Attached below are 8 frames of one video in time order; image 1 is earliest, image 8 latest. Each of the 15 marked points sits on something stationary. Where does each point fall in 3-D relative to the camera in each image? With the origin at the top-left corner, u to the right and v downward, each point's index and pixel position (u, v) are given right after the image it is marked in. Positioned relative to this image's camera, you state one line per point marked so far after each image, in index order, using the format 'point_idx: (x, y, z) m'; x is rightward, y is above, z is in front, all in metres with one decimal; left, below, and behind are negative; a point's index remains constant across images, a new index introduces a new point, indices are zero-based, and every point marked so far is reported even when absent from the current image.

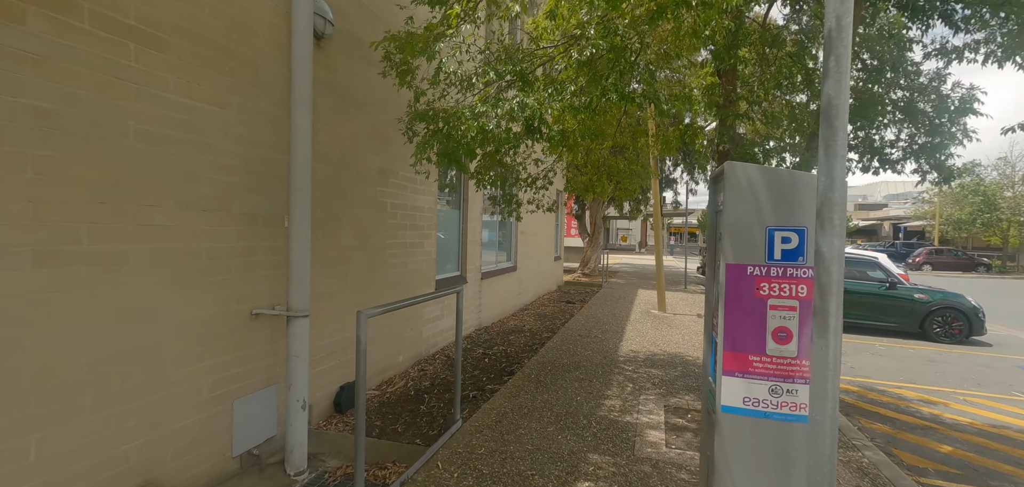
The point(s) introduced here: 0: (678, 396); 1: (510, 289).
0: (+1.6, -1.5, +4.3) m
1: (-0.1, -1.0, +9.2) m
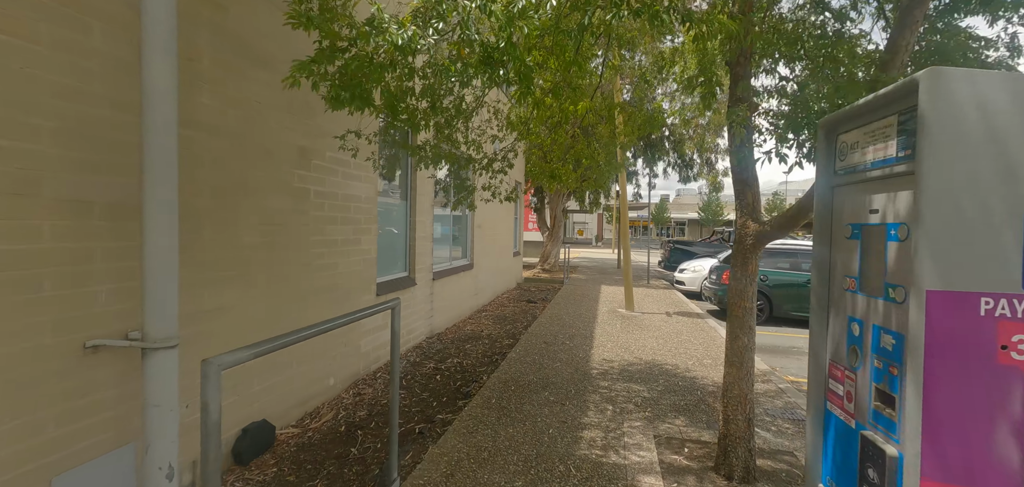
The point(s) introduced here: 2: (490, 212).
0: (+1.3, -1.4, +3.6) m
1: (-0.9, -0.9, +8.3) m
2: (-0.5, +0.7, +10.0) m
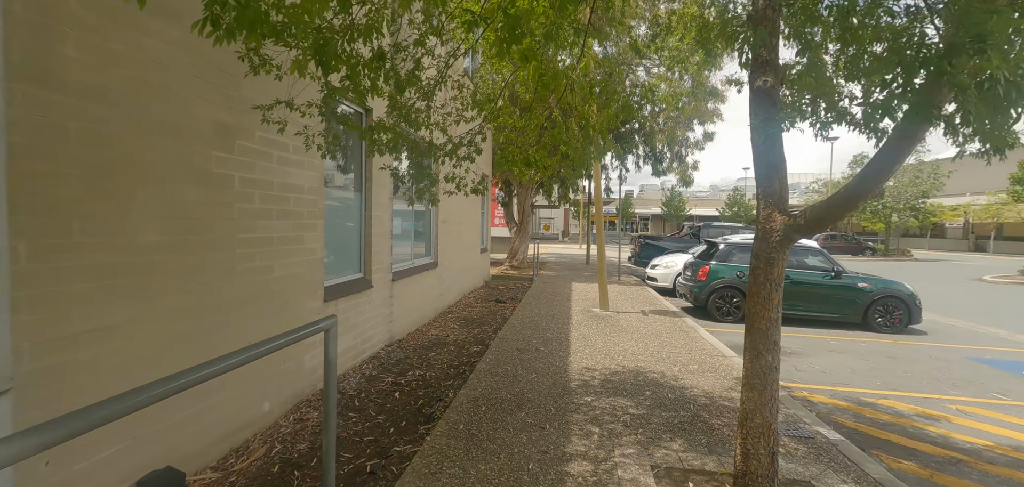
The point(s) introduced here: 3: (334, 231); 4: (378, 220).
0: (+1.1, -1.4, +3.1) m
1: (-1.4, -0.8, +7.7) m
2: (-1.2, +0.8, +9.4) m
3: (-2.0, +0.1, +5.0) m
4: (-1.7, +0.3, +5.7) m
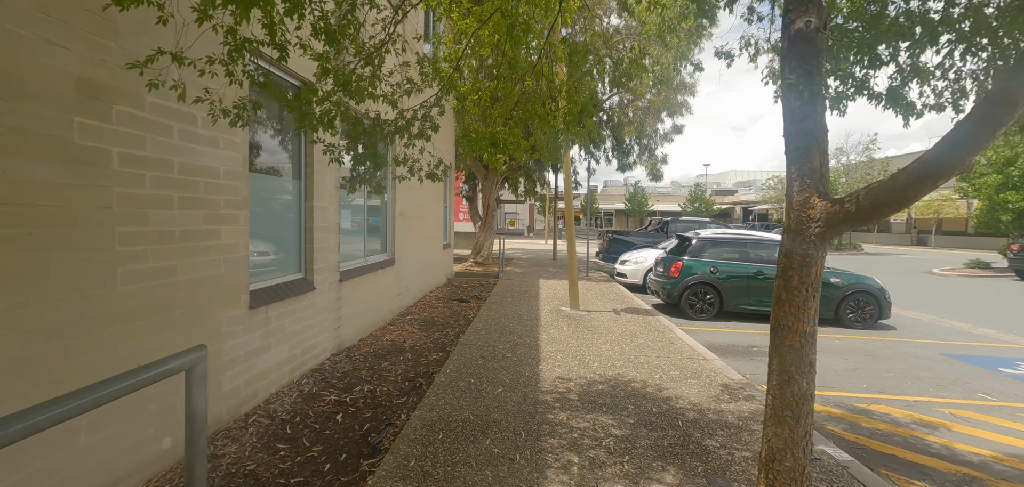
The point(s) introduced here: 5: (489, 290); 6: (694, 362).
0: (+0.8, -1.4, +2.6) m
1: (-2.0, -0.8, +7.0) m
2: (-1.9, +0.9, +8.7) m
3: (-2.3, +0.2, +4.2) m
4: (-2.1, +0.4, +5.0) m
5: (-0.5, -1.1, +10.2) m
6: (+2.0, -1.3, +5.0) m
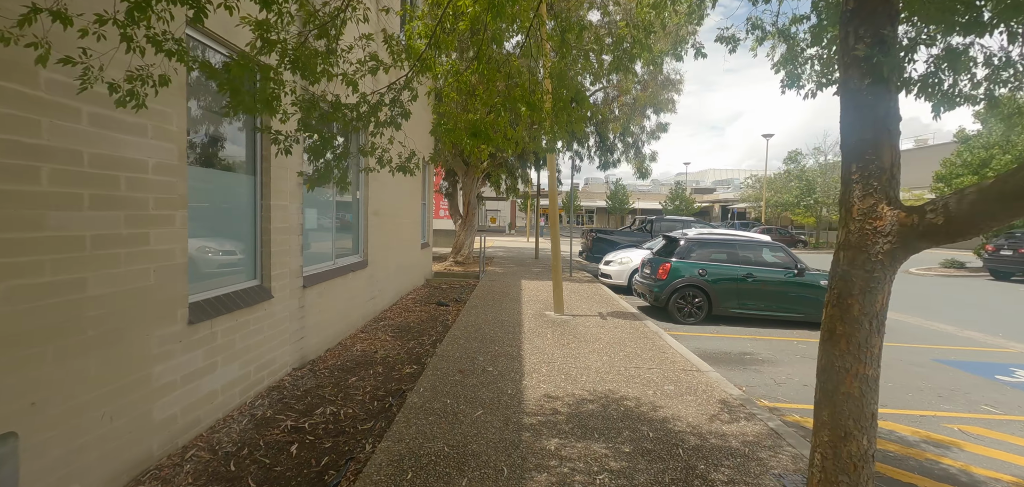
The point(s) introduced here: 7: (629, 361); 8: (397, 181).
0: (+0.7, -1.4, +2.3) m
1: (-2.3, -0.8, +6.5) m
2: (-2.3, +0.9, +8.2) m
3: (-2.5, +0.1, +3.7) m
4: (-2.3, +0.3, +4.5) m
5: (-1.0, -1.1, +9.8) m
6: (+1.8, -1.4, +4.7) m
7: (+1.3, -1.3, +5.0) m
8: (-2.2, +1.2, +8.6) m
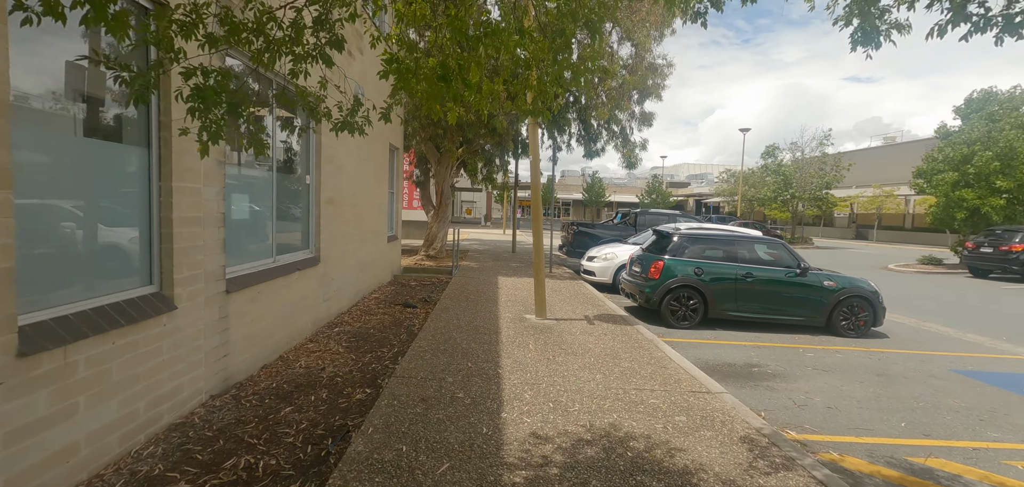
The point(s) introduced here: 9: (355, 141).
0: (+0.7, -1.5, +1.4) m
1: (-2.6, -0.7, +5.5) m
2: (-2.6, +1.0, +7.1) m
3: (-2.6, +0.2, +2.7) m
4: (-2.5, +0.4, +3.4) m
5: (-1.4, -0.9, +8.9) m
6: (+1.6, -1.4, +3.9) m
7: (+1.1, -1.3, +4.2) m
8: (-2.6, +1.3, +7.6) m
9: (-2.6, +1.7, +7.3) m
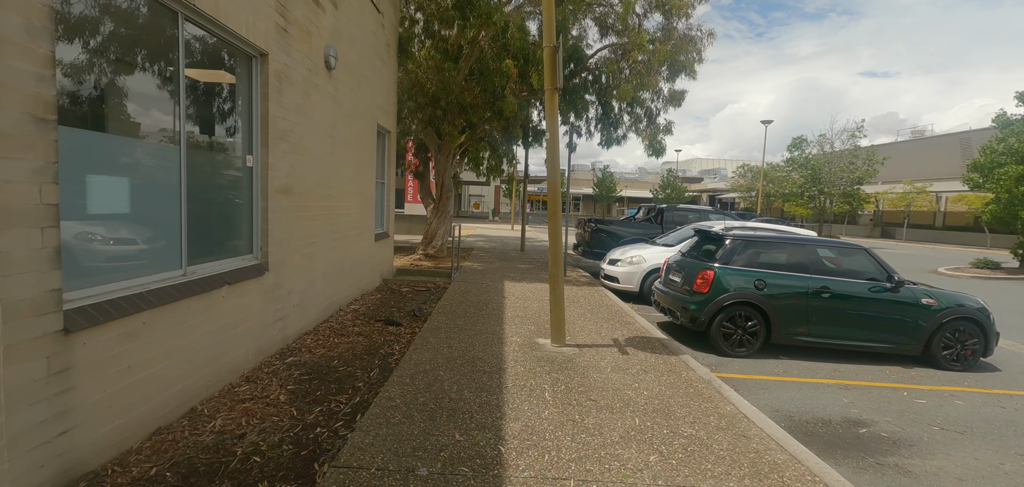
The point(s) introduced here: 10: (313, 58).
0: (+0.7, -1.6, 0.0) m
1: (-2.5, -0.7, +4.0) m
2: (-2.5, +1.0, +5.7) m
3: (-2.6, +0.1, +1.2) m
4: (-2.4, +0.3, +2.0) m
5: (-1.3, -0.9, +7.4) m
6: (+1.7, -1.4, +2.4) m
7: (+1.1, -1.4, +2.7) m
8: (-2.5, +1.3, +6.1) m
9: (-2.4, +1.7, +5.8) m
10: (-2.4, +2.2, +5.4) m
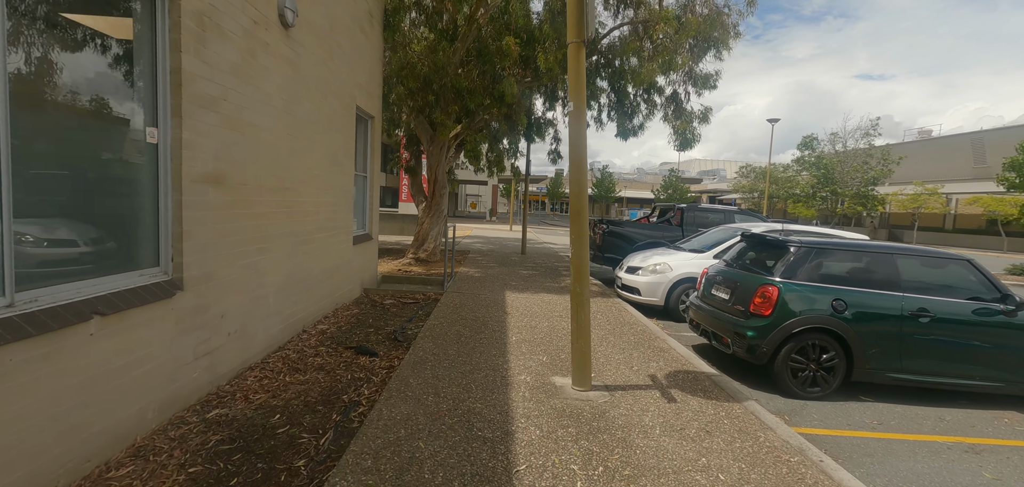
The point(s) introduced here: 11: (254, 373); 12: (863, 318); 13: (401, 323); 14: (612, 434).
0: (+0.8, -1.6, -1.3) m
1: (-2.4, -0.8, +2.8) m
2: (-2.4, +0.9, +4.4) m
3: (-2.5, +0.1, -0.1) m
4: (-2.3, +0.2, +0.7) m
5: (-1.2, -1.0, +6.1) m
6: (+1.8, -1.5, +1.1) m
7: (+1.2, -1.5, +1.4) m
8: (-2.4, +1.2, +4.8) m
9: (-2.4, +1.6, +4.6) m
10: (-2.3, +2.2, +4.1) m
11: (-2.3, -1.2, +4.1) m
12: (+3.4, -0.7, +4.3) m
13: (-1.4, -1.0, +5.8) m
14: (+0.7, -1.3, +3.1) m
